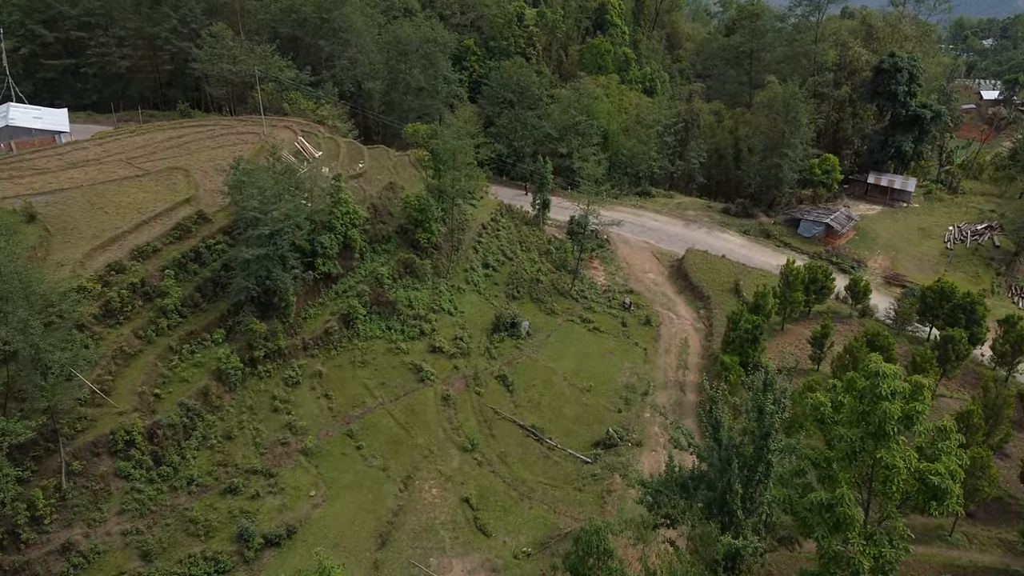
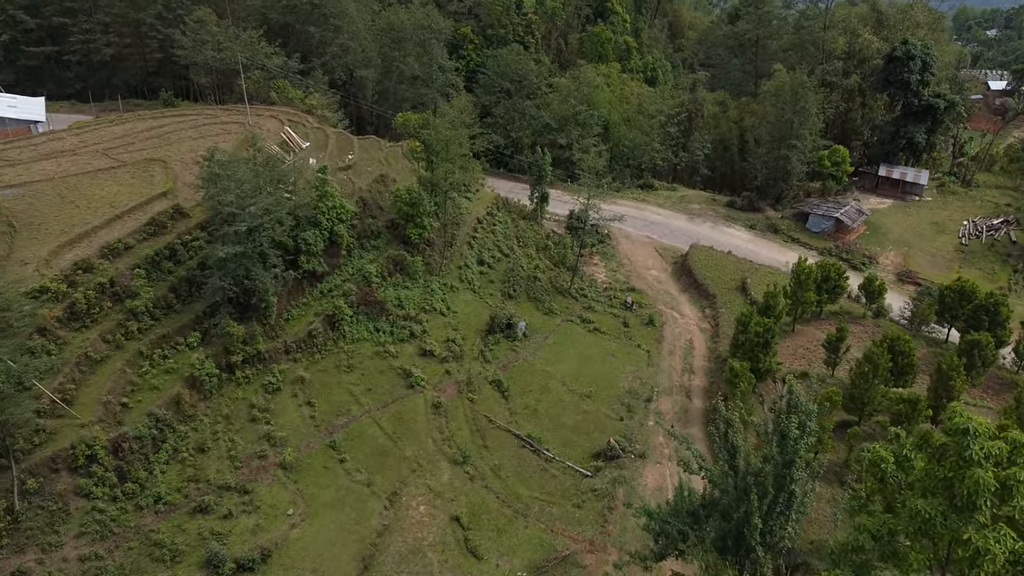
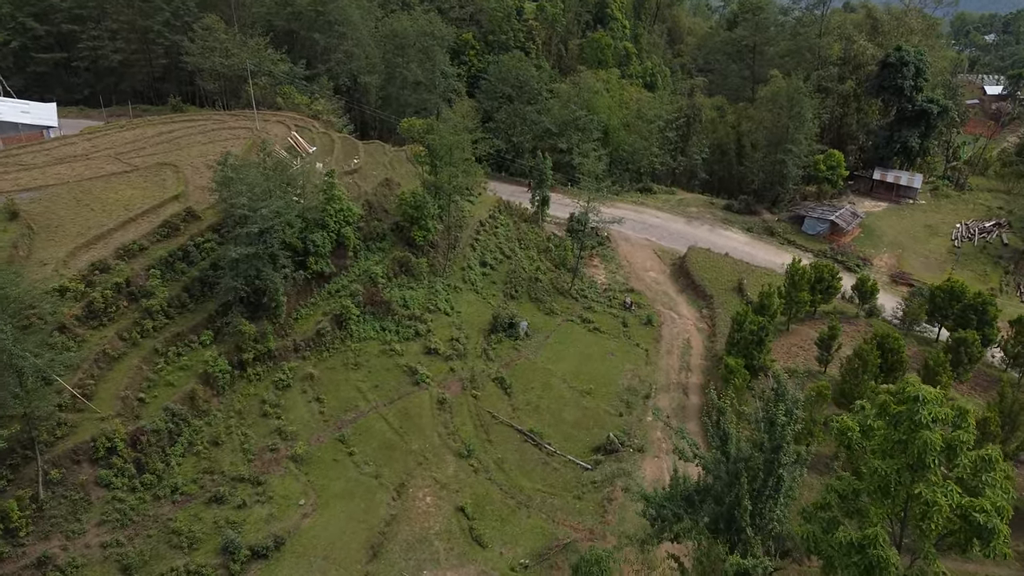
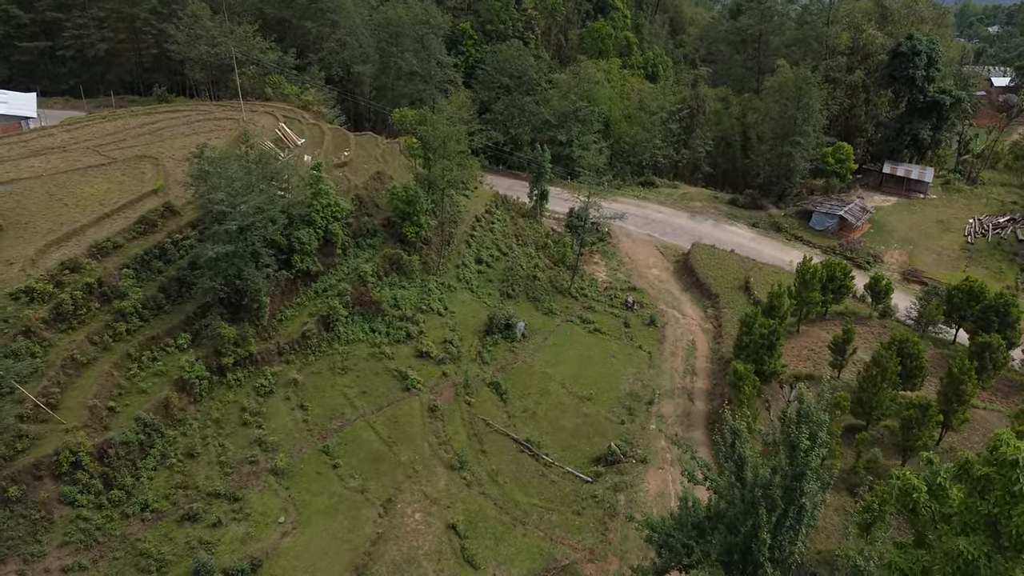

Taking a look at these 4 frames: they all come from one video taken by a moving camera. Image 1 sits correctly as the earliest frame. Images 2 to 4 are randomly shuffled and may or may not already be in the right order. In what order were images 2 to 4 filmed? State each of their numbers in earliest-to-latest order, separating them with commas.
3, 2, 4
